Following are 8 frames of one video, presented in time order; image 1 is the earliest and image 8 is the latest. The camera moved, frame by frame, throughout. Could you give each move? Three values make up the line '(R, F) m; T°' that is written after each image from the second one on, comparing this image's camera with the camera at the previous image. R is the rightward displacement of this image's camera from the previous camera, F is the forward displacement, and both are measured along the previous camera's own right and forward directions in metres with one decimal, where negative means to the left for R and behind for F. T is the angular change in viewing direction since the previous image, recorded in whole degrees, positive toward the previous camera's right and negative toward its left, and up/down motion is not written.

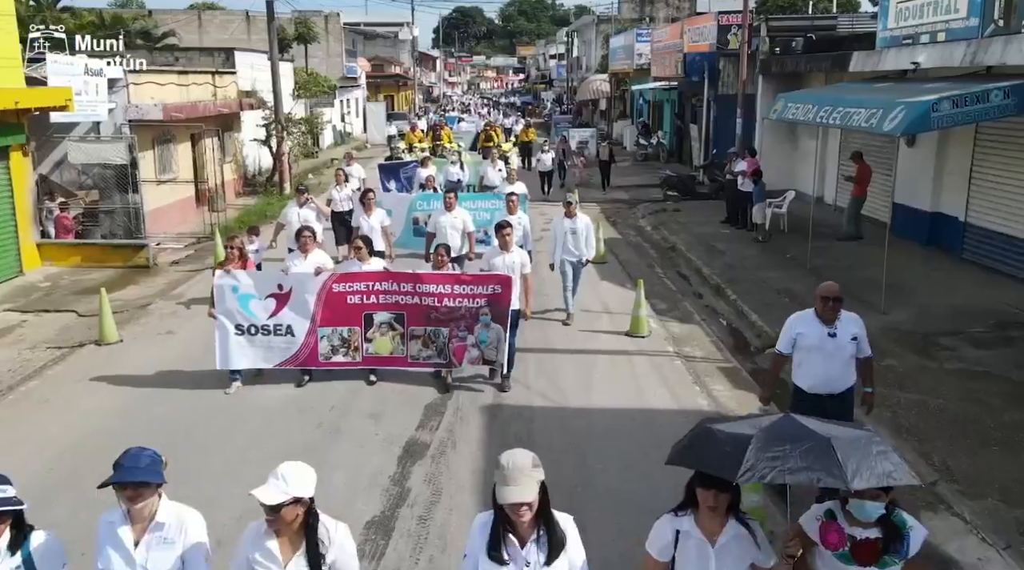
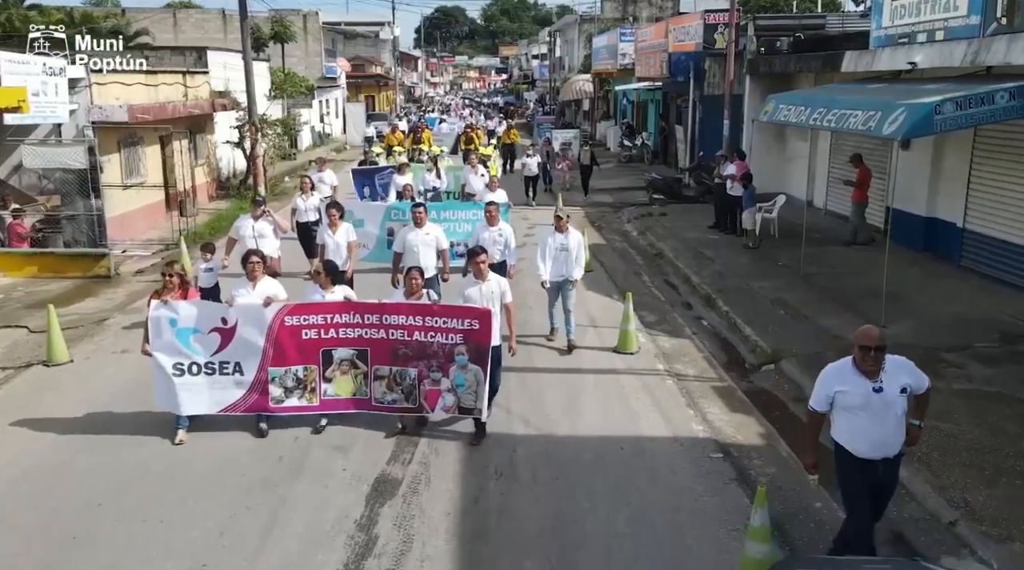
(0.0, +0.8) m; +1°
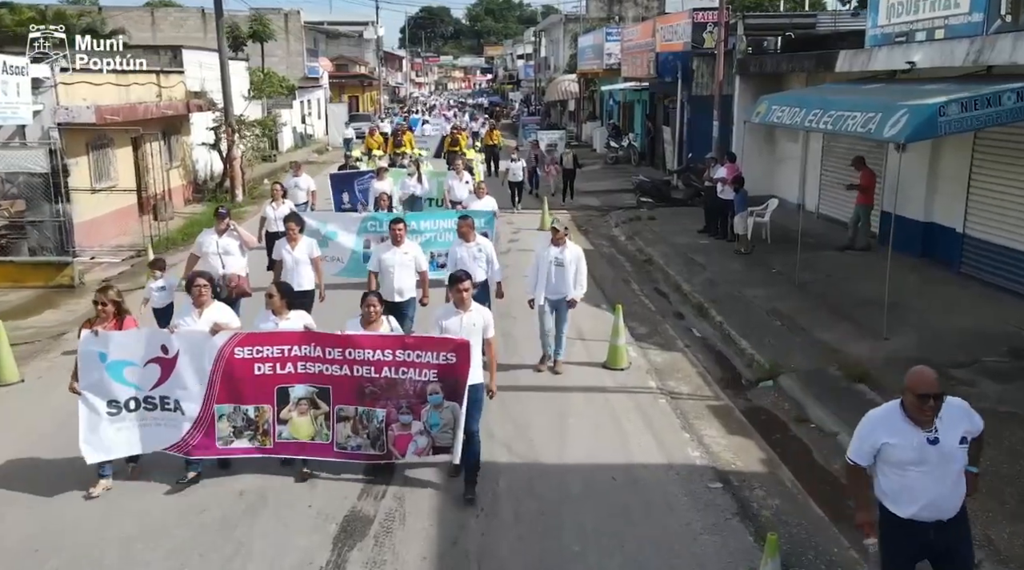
(0.0, +0.7) m; +1°
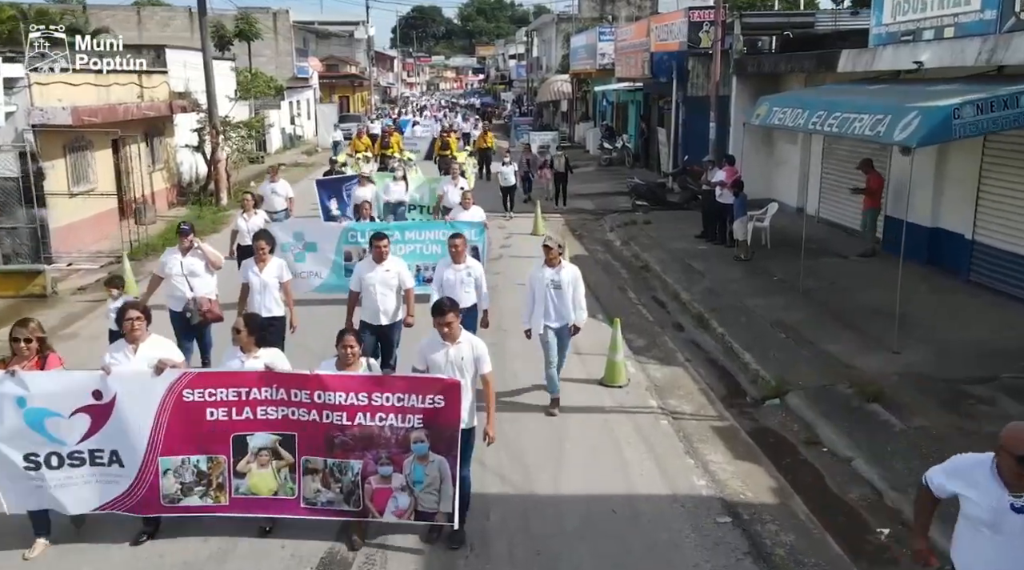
(0.0, +0.6) m; 0°
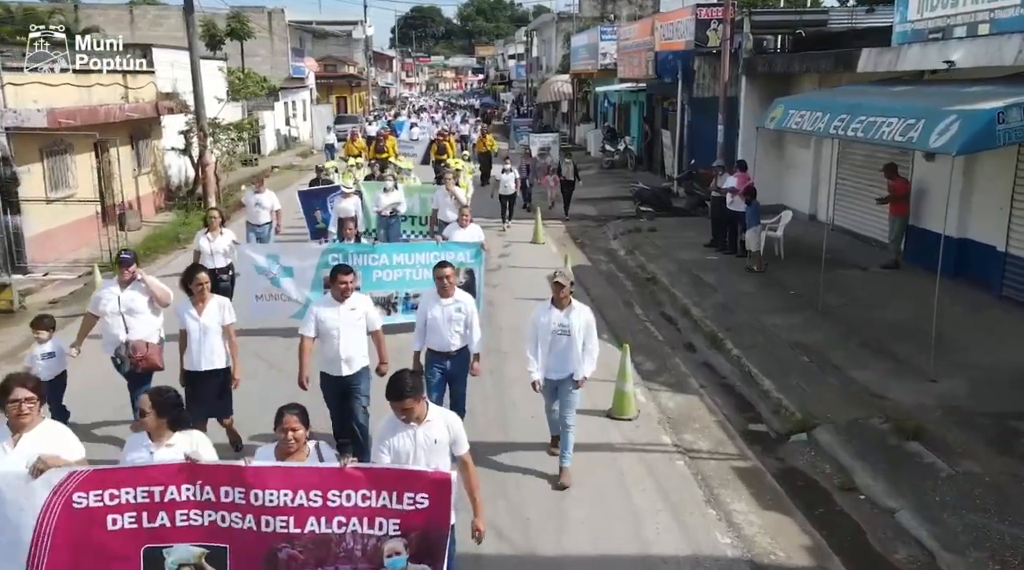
(0.0, +1.0) m; 0°
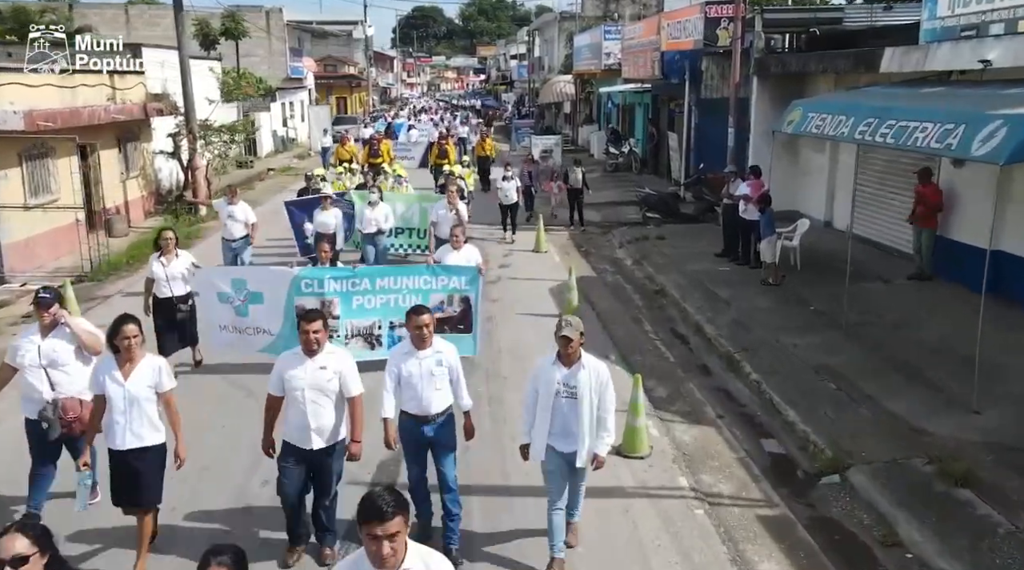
(0.0, +0.9) m; 0°
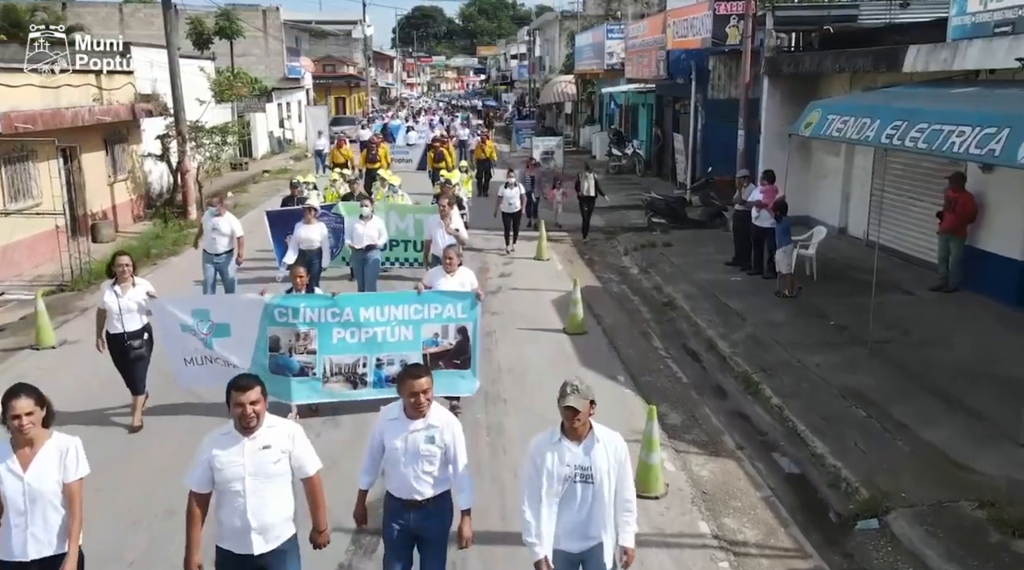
(0.0, +0.8) m; 0°
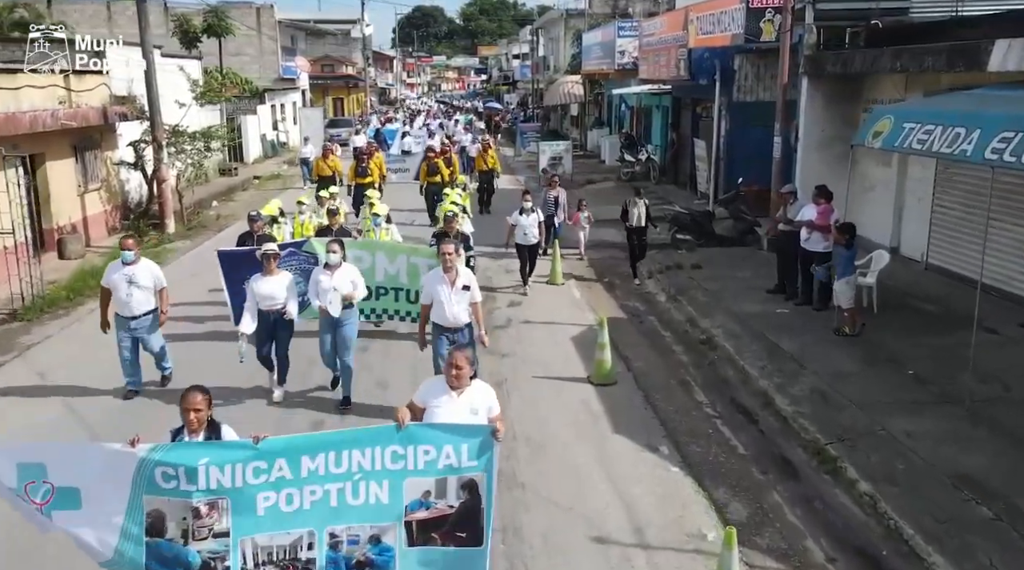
(-0.2, +2.1) m; 0°
